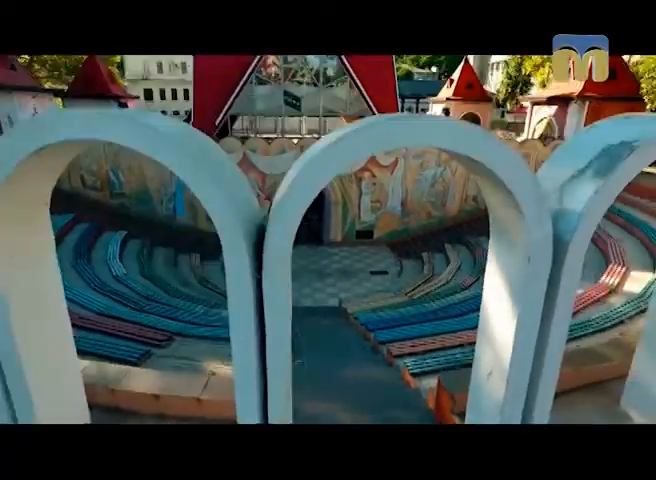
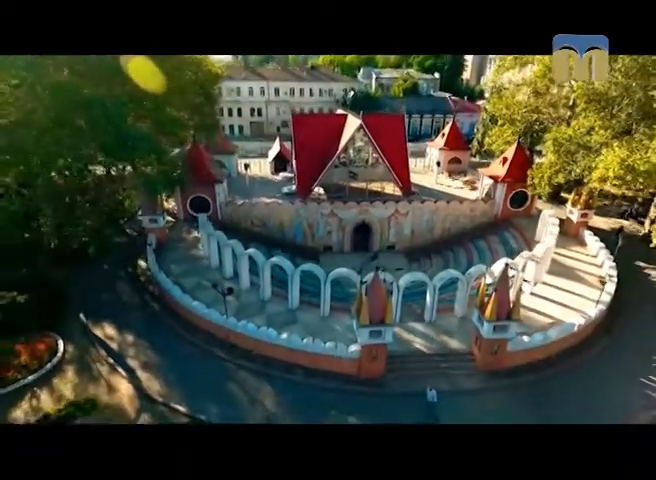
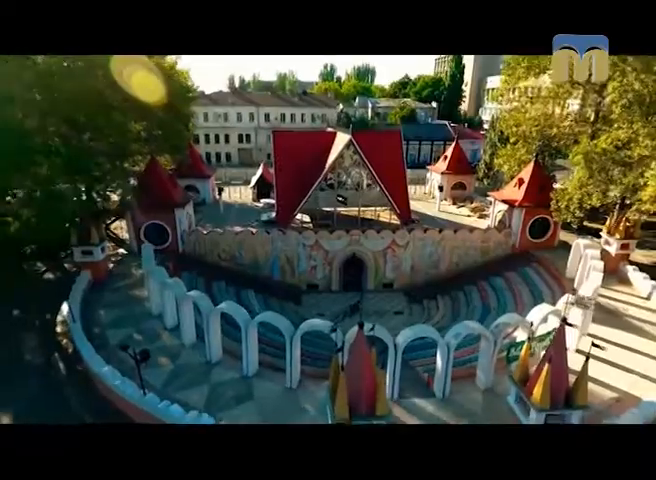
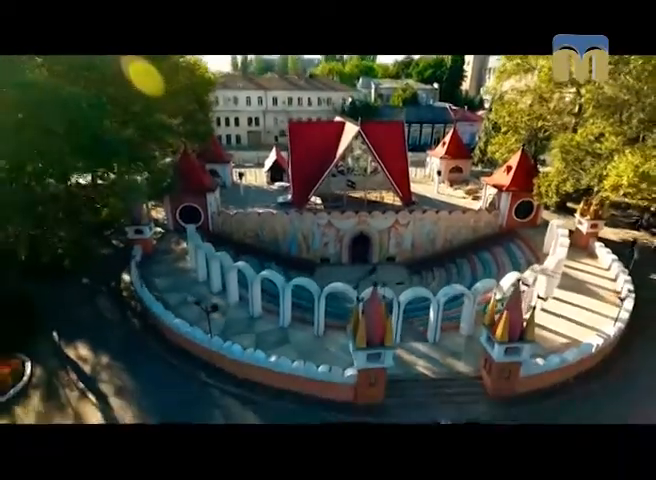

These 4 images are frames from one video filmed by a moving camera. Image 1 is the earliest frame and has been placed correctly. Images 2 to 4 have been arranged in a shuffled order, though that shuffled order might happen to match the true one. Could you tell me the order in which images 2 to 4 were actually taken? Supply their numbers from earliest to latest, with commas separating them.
3, 4, 2
